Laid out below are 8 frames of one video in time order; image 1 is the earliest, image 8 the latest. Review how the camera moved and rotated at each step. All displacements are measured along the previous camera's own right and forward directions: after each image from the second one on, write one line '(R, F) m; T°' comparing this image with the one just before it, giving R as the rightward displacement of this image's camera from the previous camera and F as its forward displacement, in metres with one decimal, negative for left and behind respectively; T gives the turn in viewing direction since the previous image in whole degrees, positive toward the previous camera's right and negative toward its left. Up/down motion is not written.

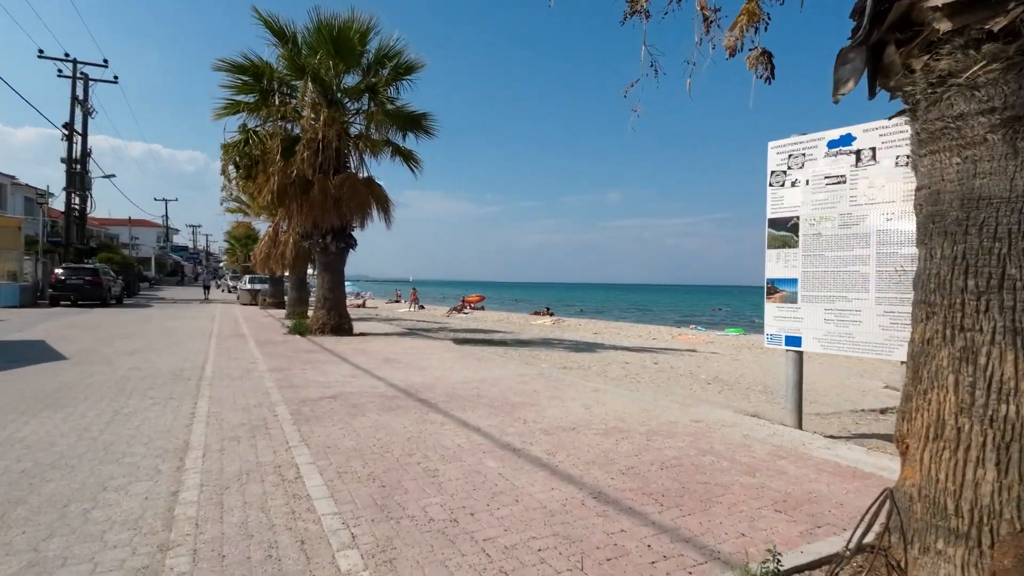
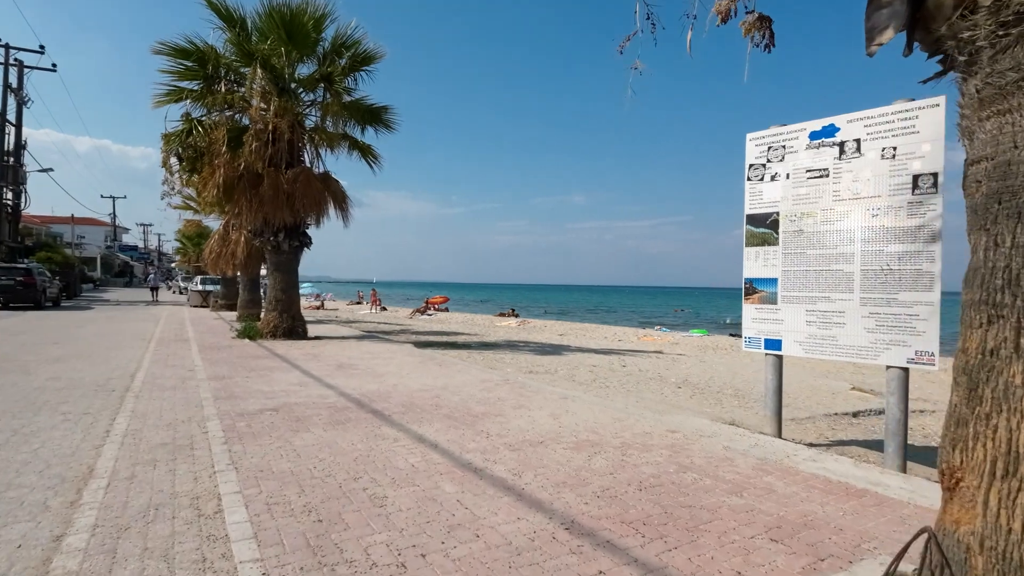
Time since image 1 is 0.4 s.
(0.0, +0.5) m; +4°
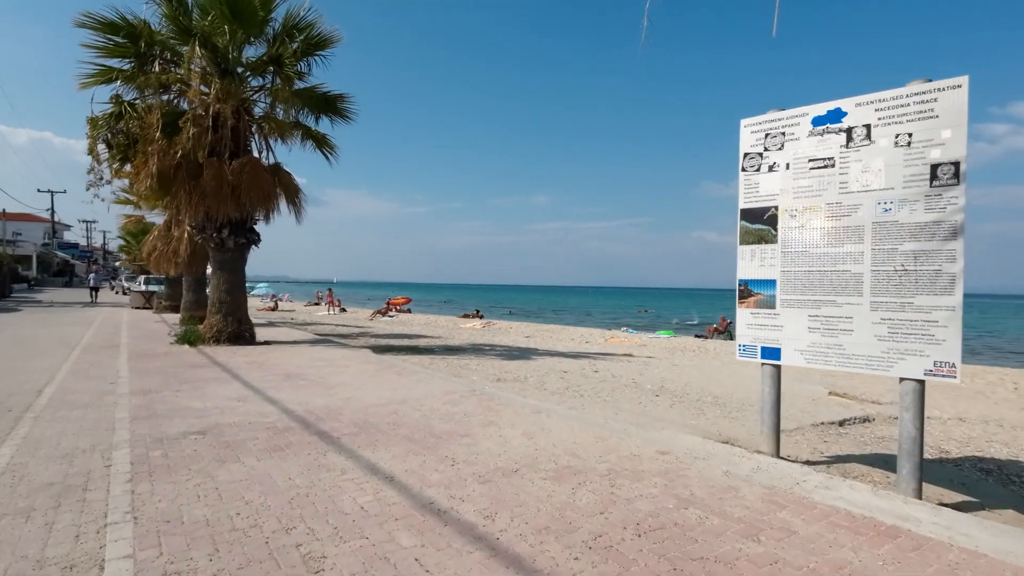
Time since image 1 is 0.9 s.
(-0.1, +0.8) m; +4°
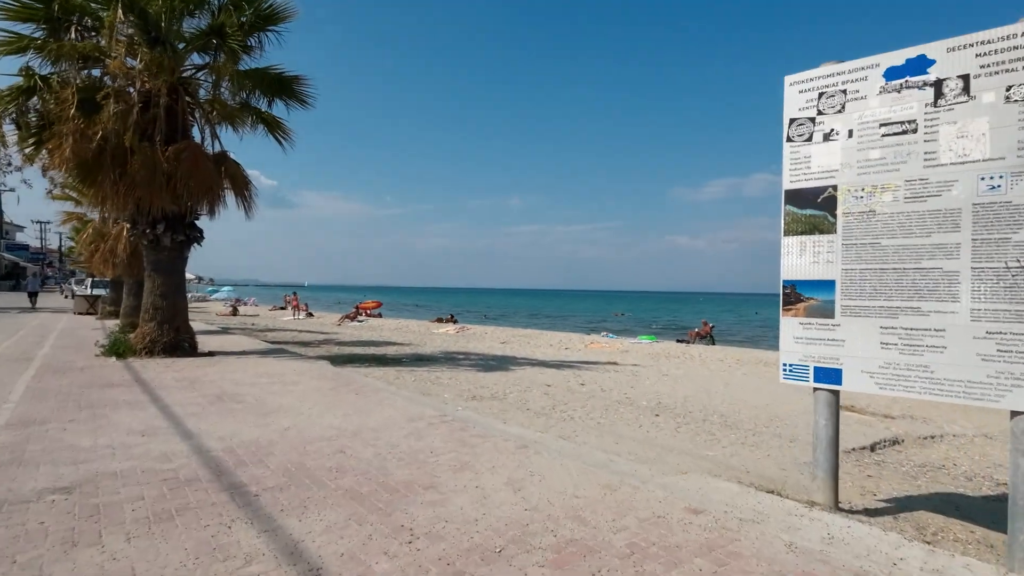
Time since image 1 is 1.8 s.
(0.0, +1.3) m; +3°
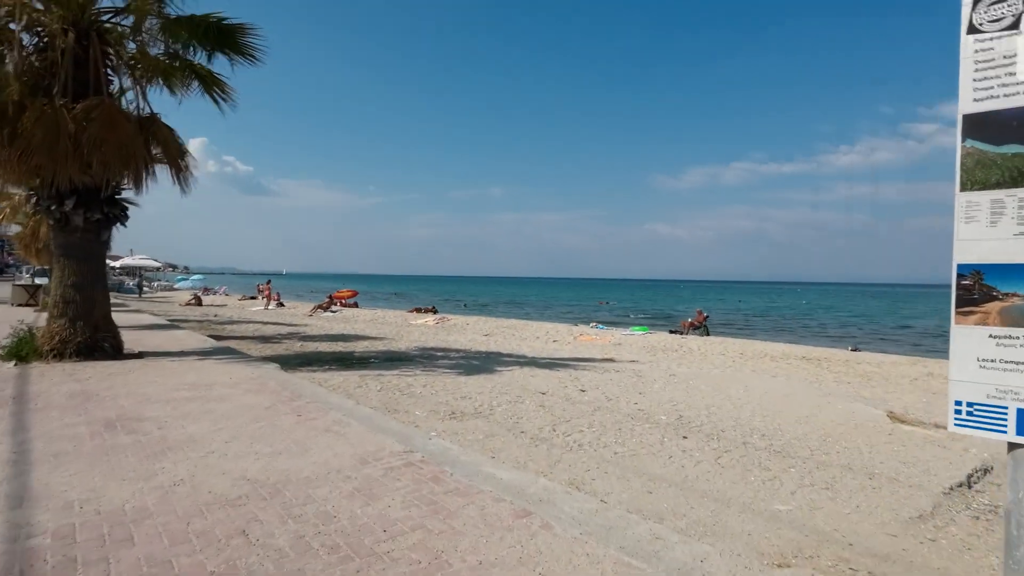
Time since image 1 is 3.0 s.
(-0.1, +1.8) m; +2°
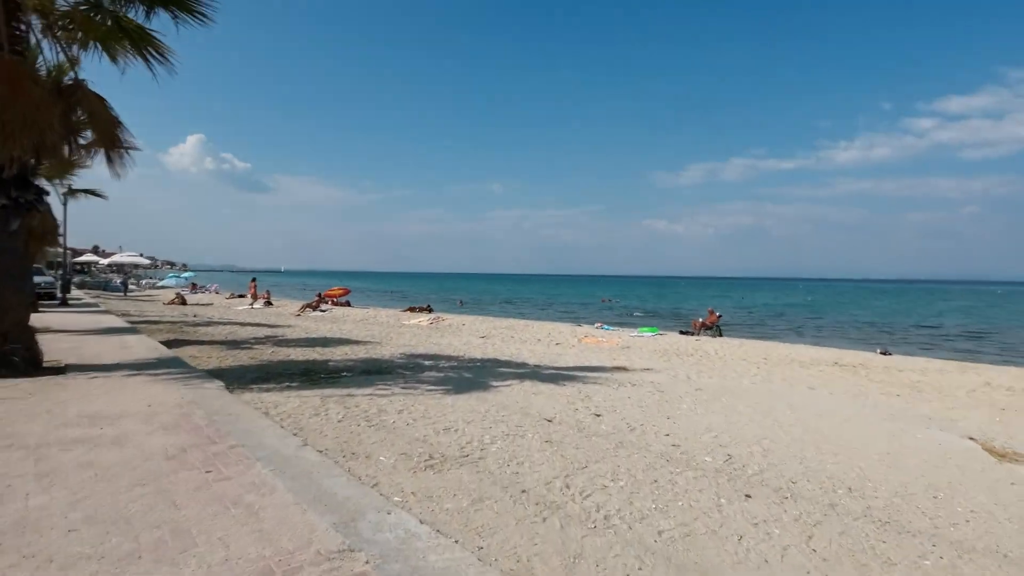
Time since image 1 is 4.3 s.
(0.0, +1.8) m; 0°
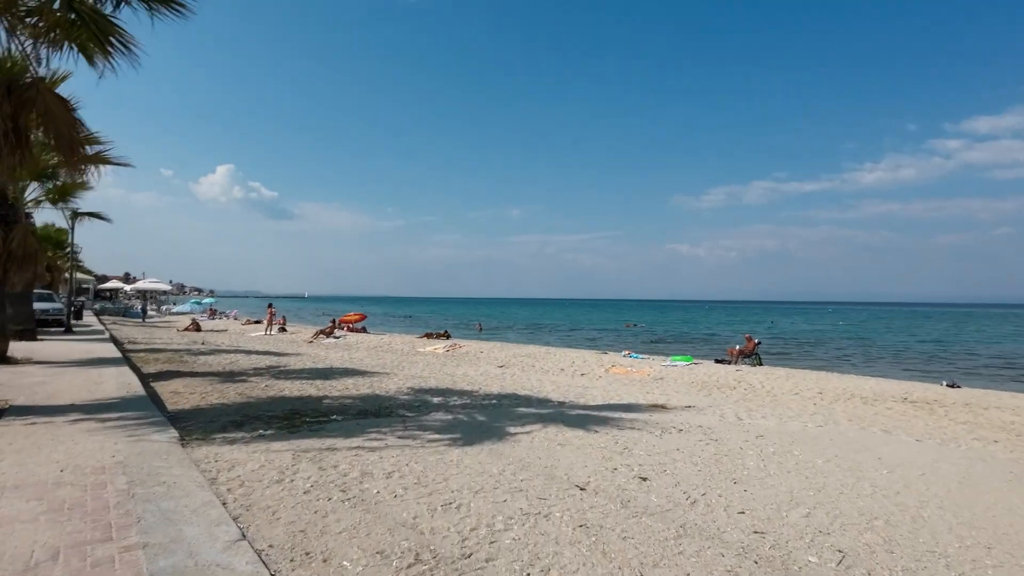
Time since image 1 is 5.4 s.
(0.0, +1.5) m; -2°
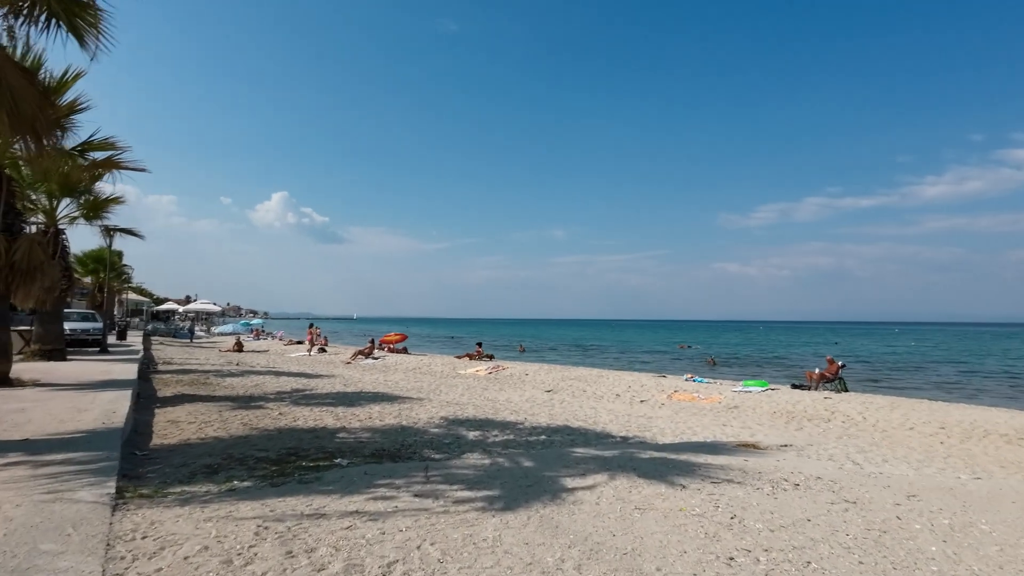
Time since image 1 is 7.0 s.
(-0.1, +1.9) m; -5°
